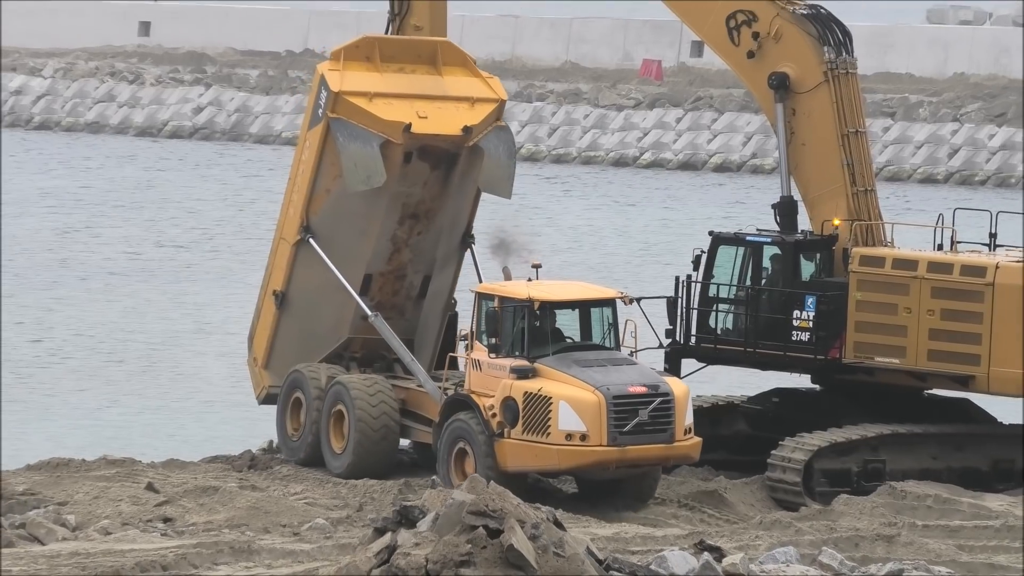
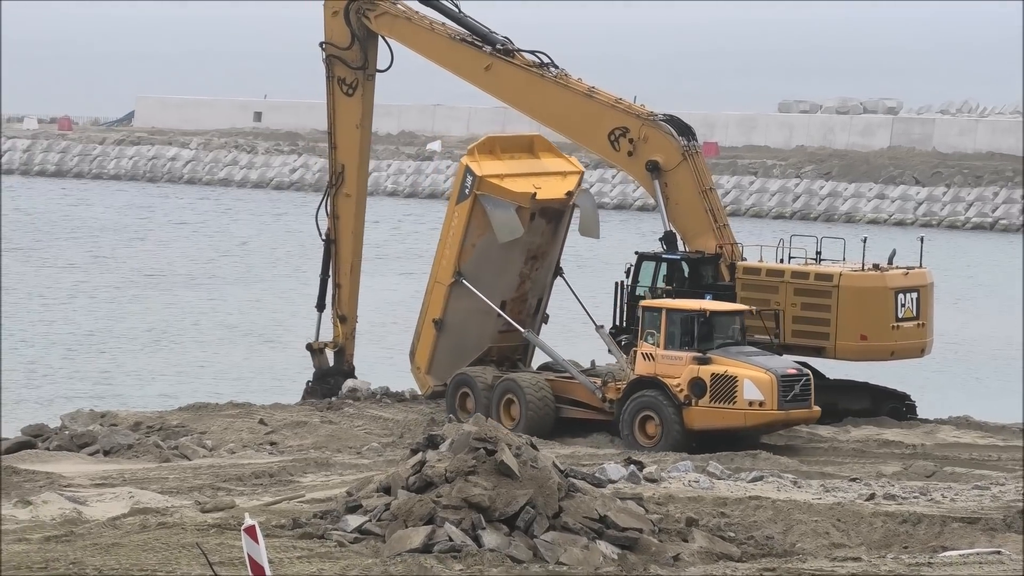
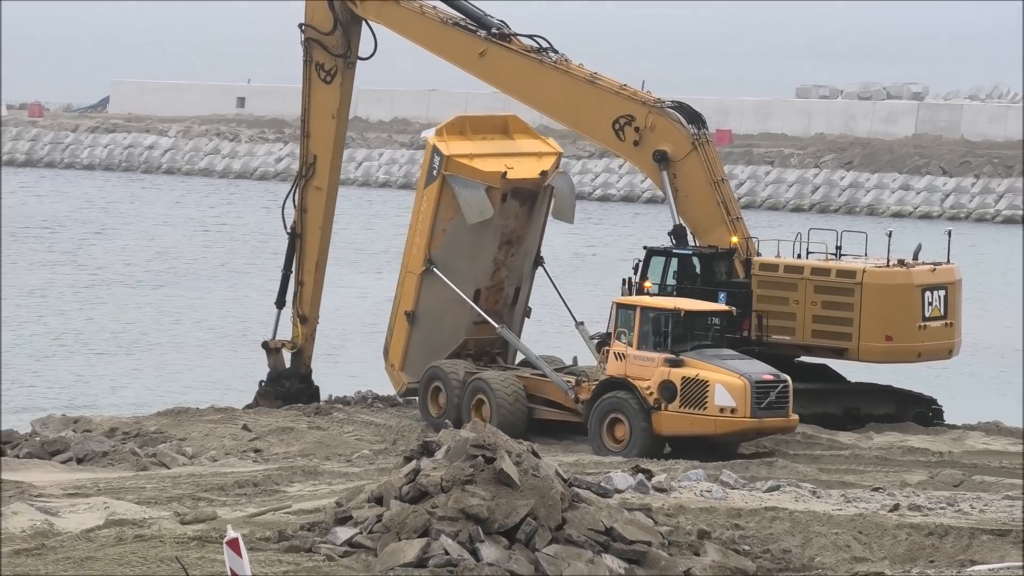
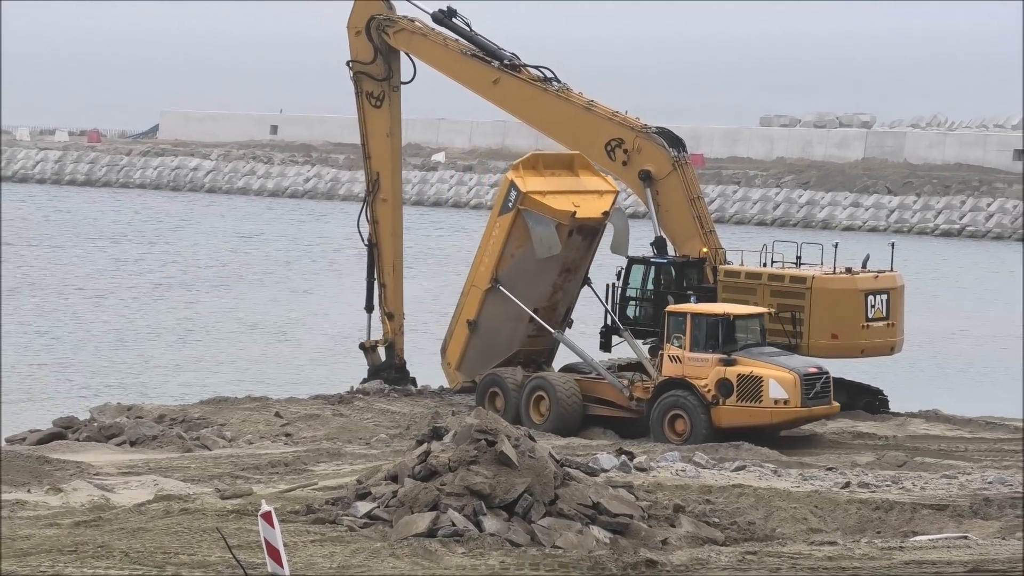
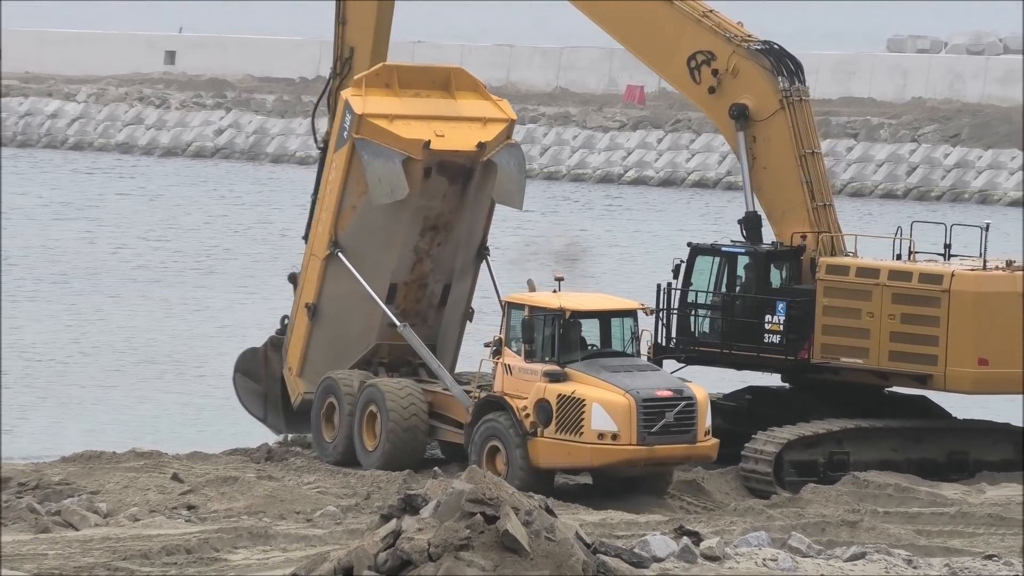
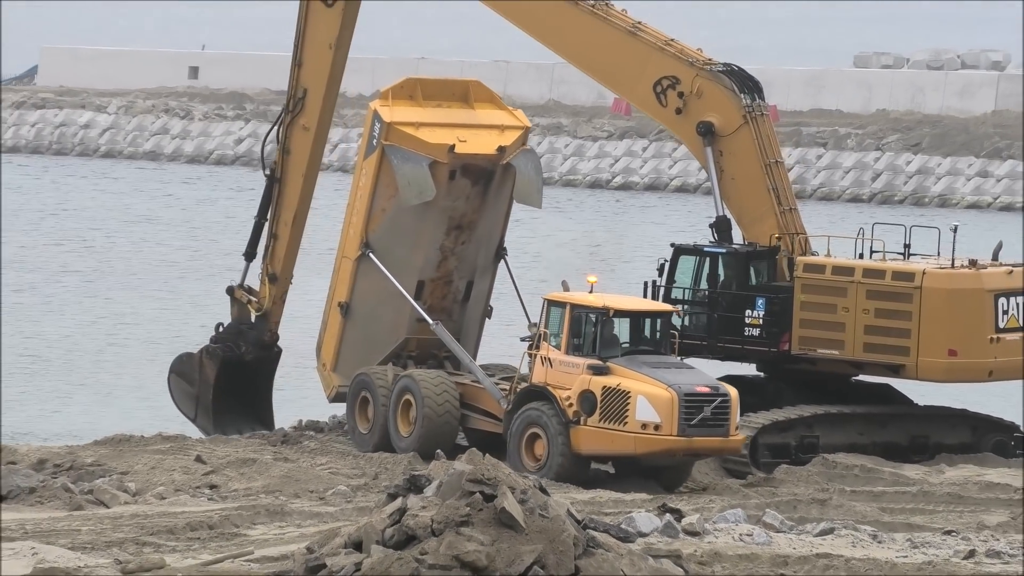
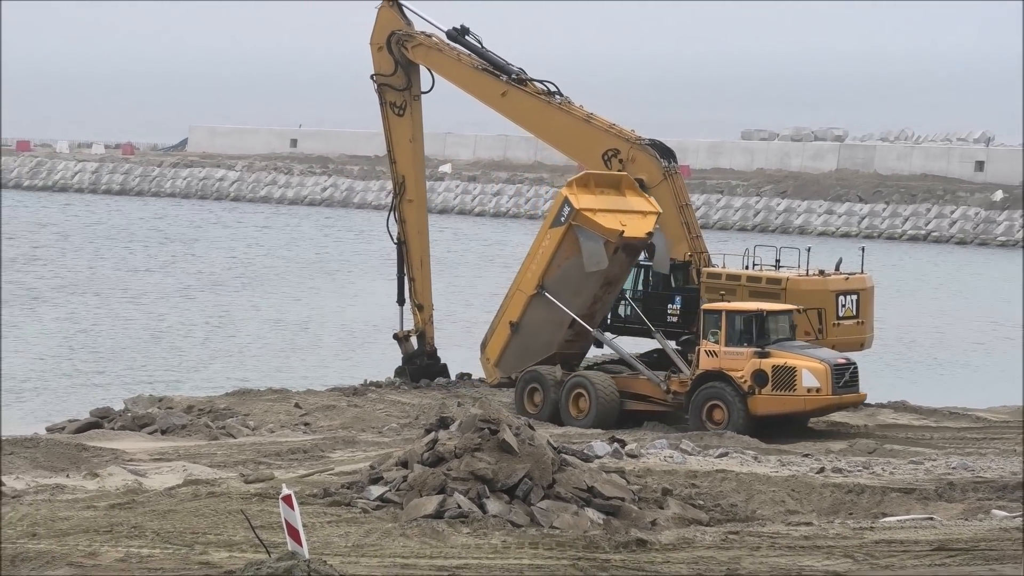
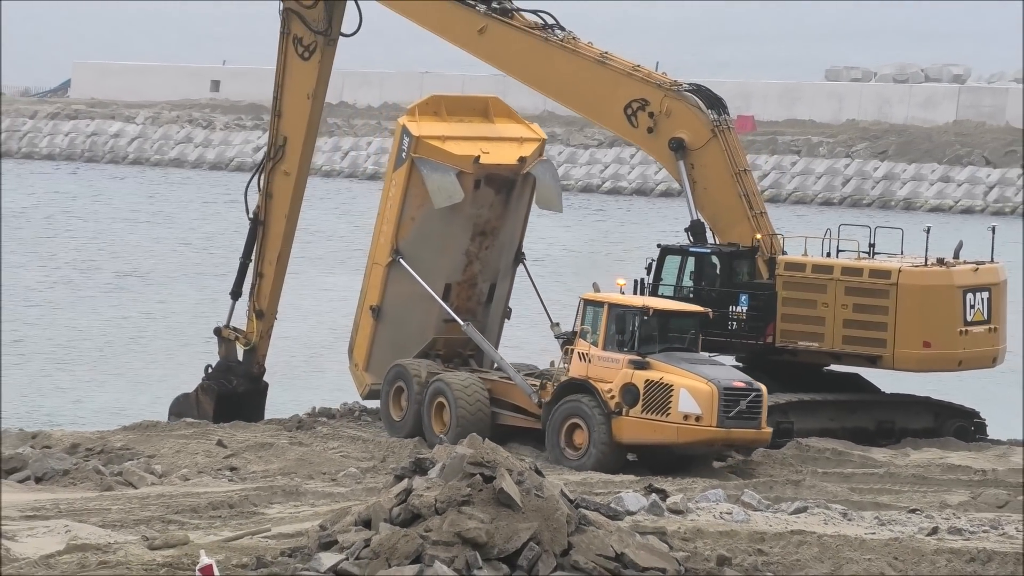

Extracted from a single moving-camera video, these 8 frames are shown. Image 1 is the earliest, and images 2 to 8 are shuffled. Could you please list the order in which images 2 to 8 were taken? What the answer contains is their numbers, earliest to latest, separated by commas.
5, 6, 8, 3, 2, 4, 7
